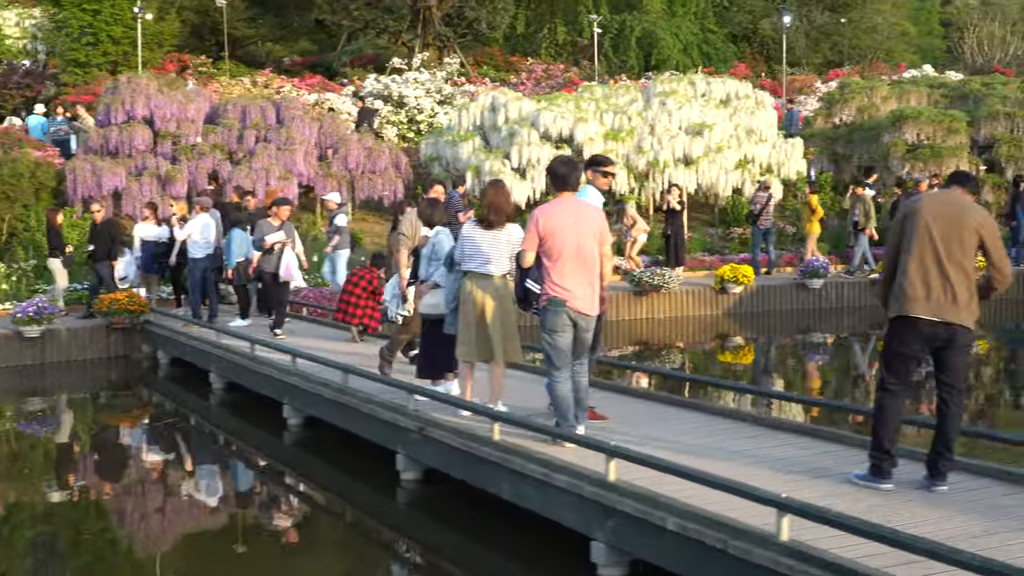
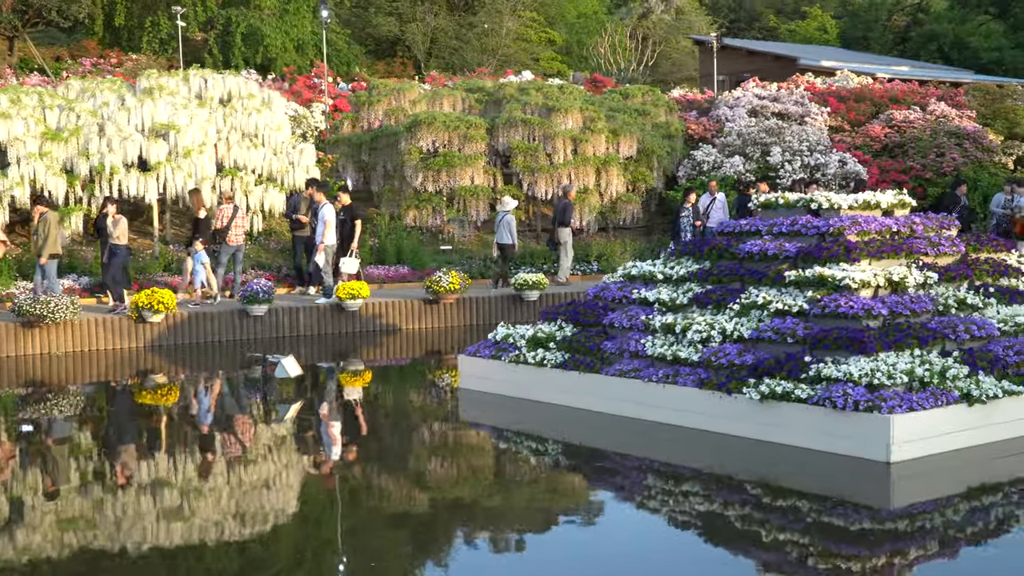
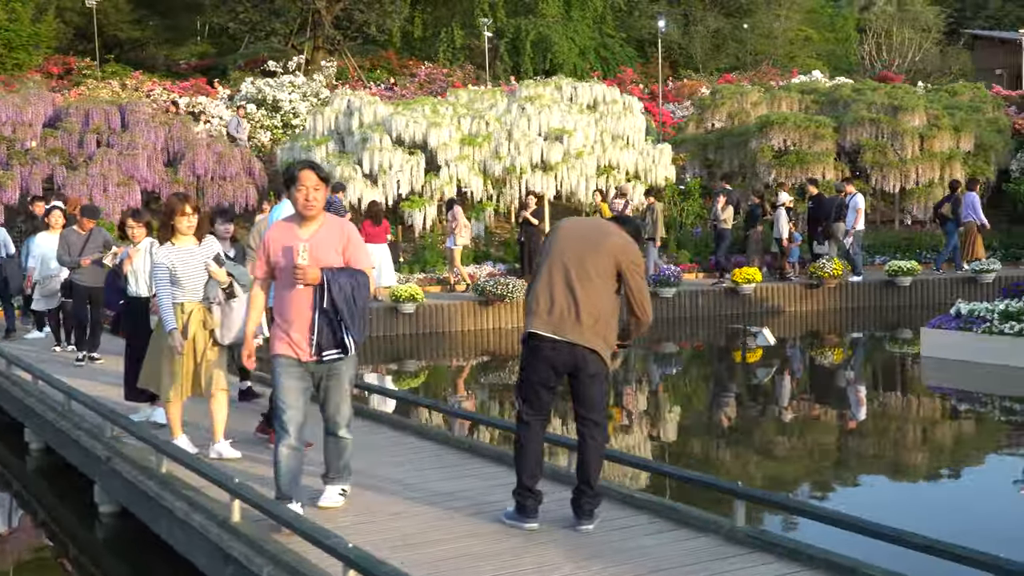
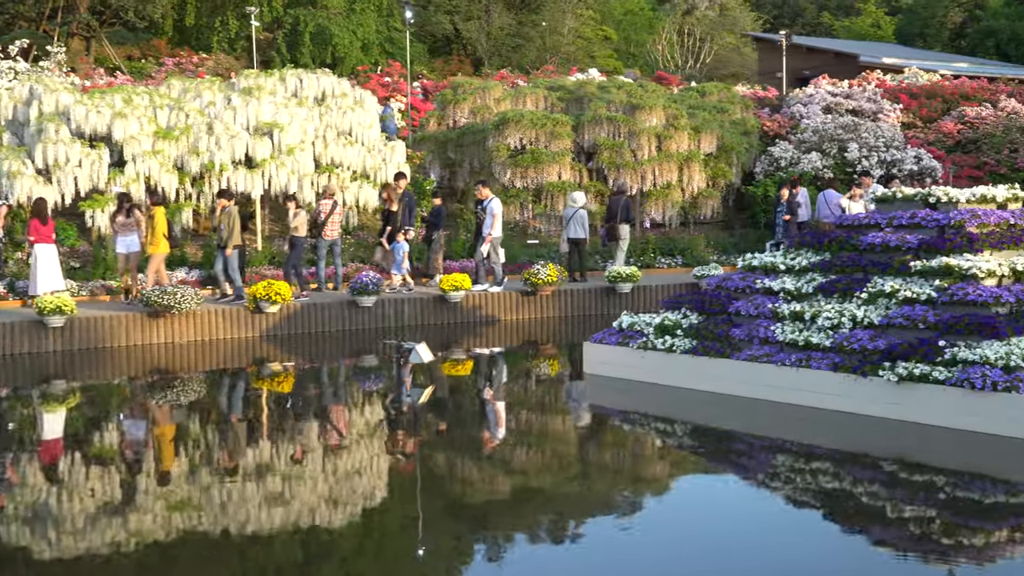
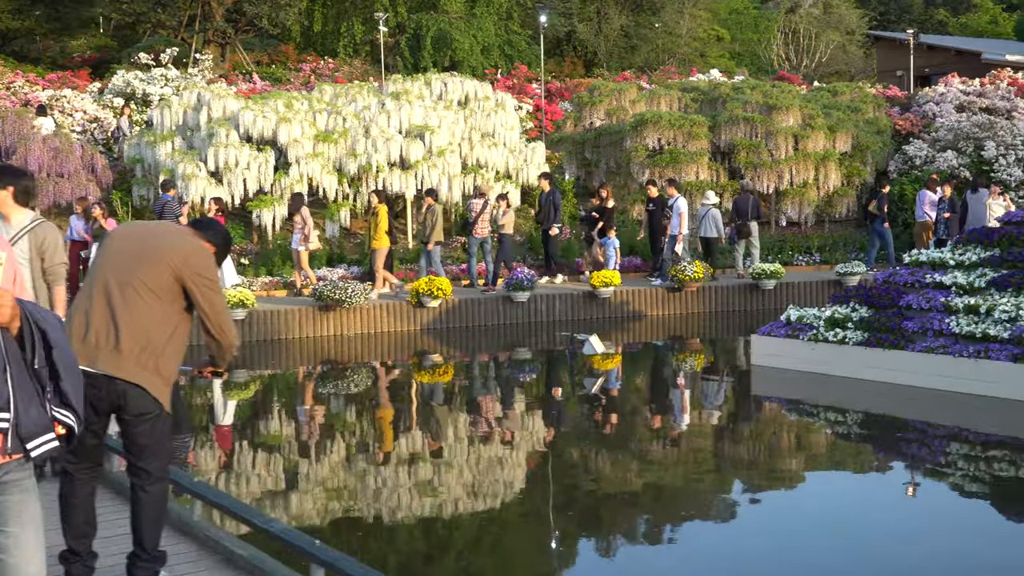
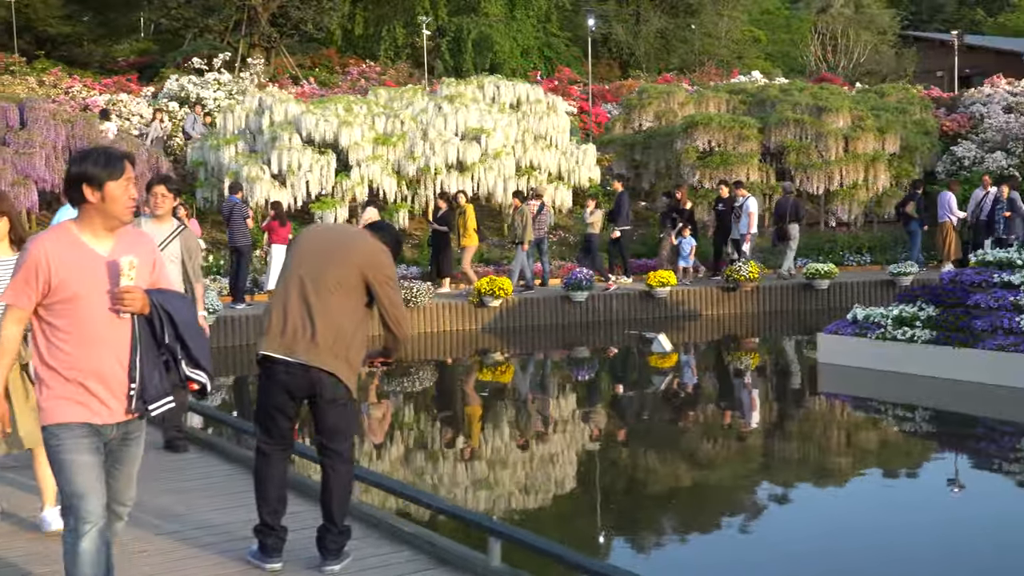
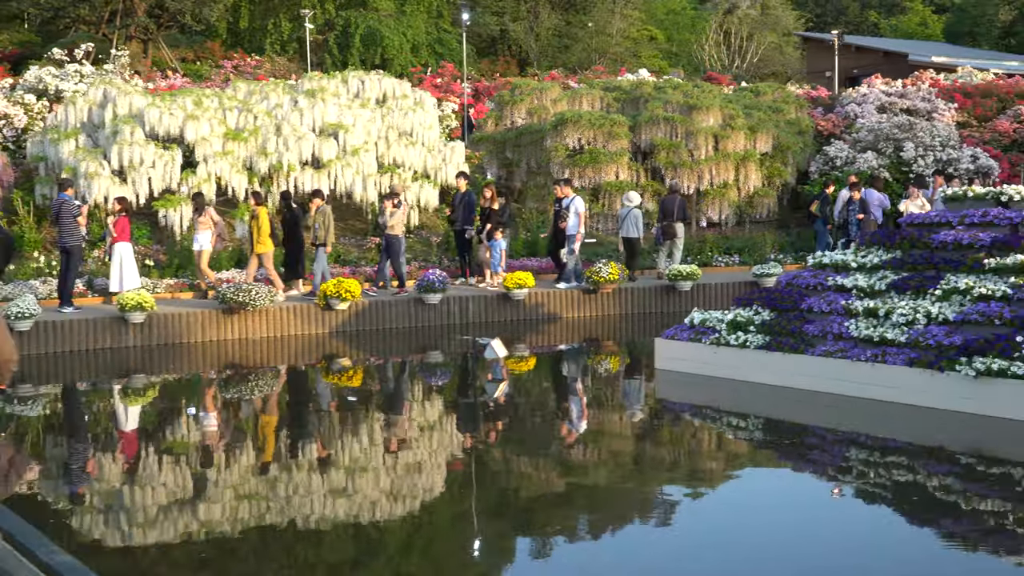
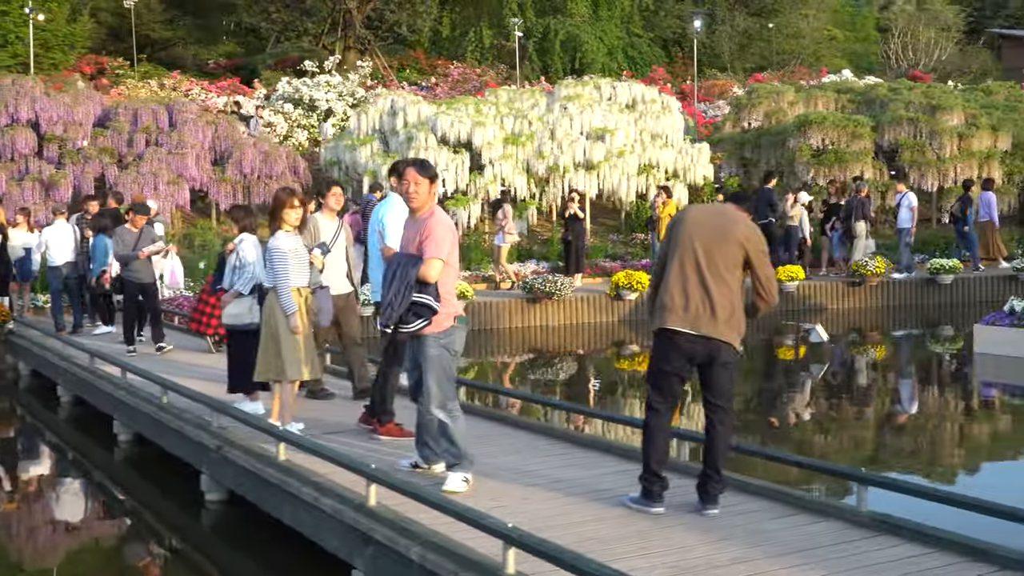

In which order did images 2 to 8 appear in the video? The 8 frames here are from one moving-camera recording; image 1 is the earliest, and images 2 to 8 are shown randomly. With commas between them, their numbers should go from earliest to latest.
8, 3, 6, 5, 7, 4, 2
